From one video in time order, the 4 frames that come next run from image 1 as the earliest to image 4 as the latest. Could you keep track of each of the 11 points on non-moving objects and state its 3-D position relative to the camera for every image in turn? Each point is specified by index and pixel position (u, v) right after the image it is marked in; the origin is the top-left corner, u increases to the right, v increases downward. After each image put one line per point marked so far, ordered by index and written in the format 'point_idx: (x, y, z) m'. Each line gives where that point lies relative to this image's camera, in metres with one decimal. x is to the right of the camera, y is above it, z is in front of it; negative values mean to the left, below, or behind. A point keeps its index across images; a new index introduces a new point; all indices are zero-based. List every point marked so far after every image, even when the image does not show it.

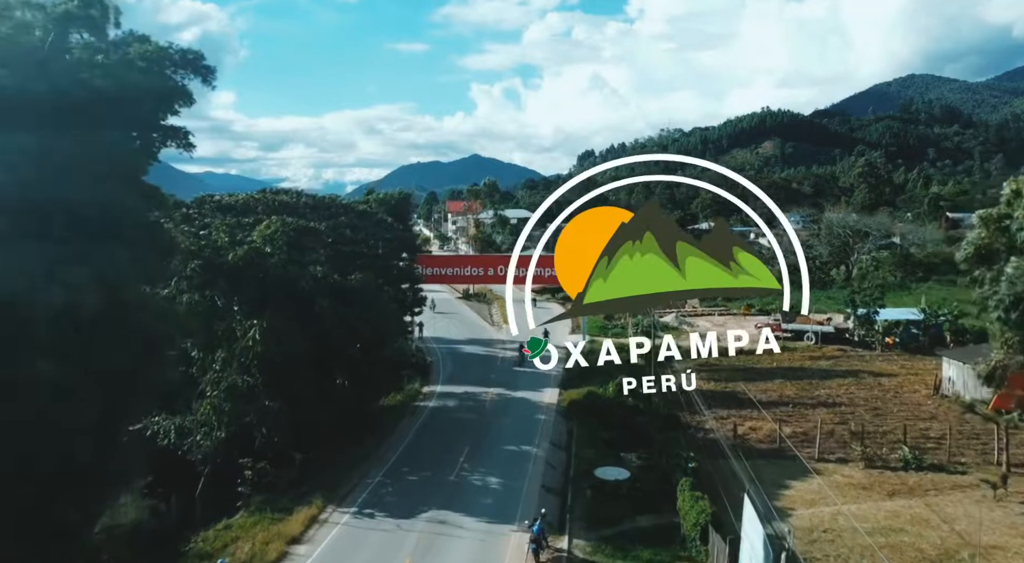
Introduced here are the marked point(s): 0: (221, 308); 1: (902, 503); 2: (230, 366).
0: (-6.1, -0.6, +18.1) m
1: (+7.5, -4.3, +16.4) m
2: (-5.7, -1.7, +17.2) m
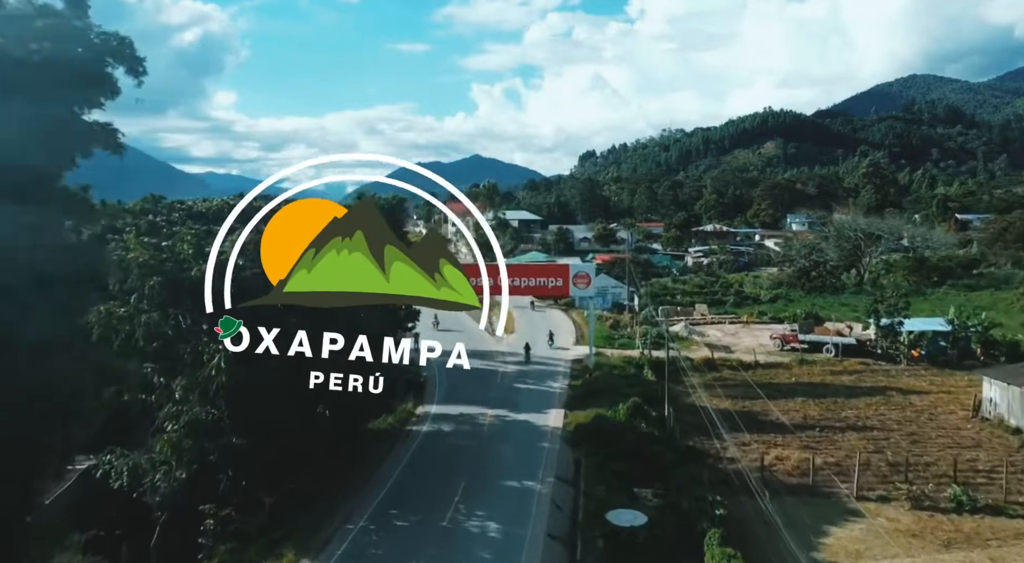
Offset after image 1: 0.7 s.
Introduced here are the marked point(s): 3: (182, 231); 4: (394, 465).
0: (-6.1, -0.9, +16.0) m
1: (+7.5, -4.6, +14.3) m
2: (-5.7, -2.0, +15.1) m
3: (-7.0, +1.1, +18.1) m
4: (-2.7, -4.1, +19.2) m
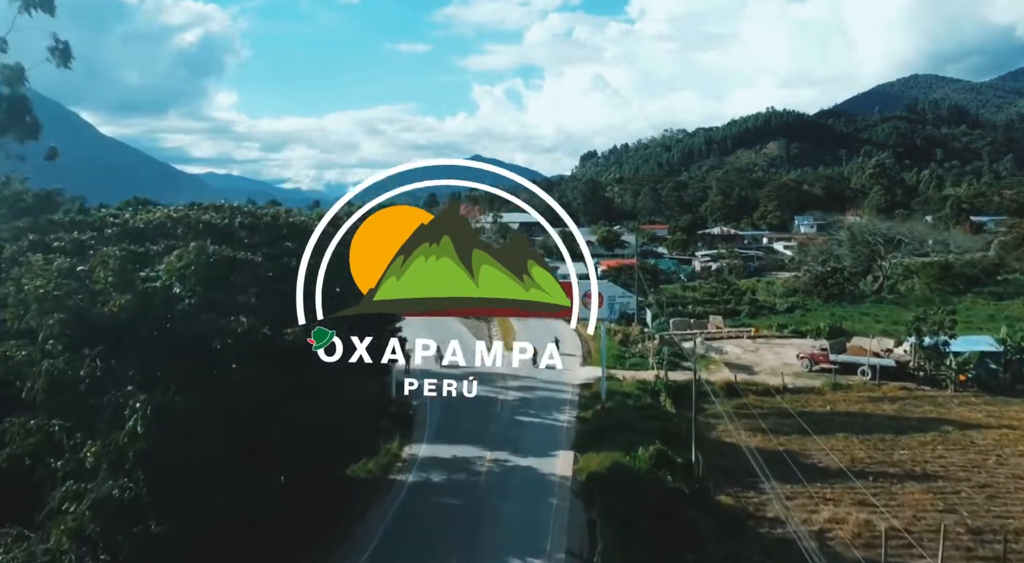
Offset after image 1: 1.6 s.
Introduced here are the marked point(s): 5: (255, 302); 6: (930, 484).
0: (-6.1, -1.4, +12.7) m
1: (+7.6, -5.1, +11.0) m
2: (-5.7, -2.6, +11.8) m
3: (-6.9, +0.5, +14.7) m
4: (-2.6, -4.6, +15.8) m
5: (-4.5, -0.4, +15.1) m
6: (+9.2, -4.5, +18.9) m
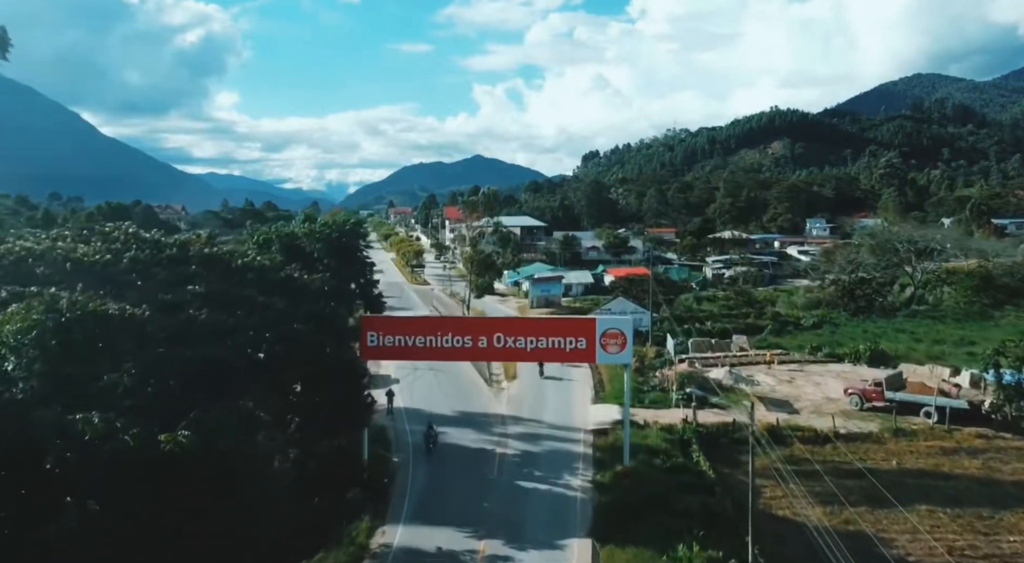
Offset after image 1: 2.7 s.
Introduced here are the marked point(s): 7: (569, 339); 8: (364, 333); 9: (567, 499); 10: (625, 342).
0: (-6.1, -2.2, +8.0) m
1: (+7.5, -5.9, +6.2) m
2: (-5.7, -3.4, +7.1) m
3: (-7.0, -0.2, +10.0) m
4: (-2.6, -5.4, +11.1) m
5: (-4.5, -1.2, +10.3) m
6: (+9.2, -5.3, +14.1) m
7: (+1.3, -1.3, +19.0) m
8: (-3.4, -1.2, +19.5) m
9: (+1.2, -4.9, +19.4) m
10: (+2.5, -1.3, +19.0) m
